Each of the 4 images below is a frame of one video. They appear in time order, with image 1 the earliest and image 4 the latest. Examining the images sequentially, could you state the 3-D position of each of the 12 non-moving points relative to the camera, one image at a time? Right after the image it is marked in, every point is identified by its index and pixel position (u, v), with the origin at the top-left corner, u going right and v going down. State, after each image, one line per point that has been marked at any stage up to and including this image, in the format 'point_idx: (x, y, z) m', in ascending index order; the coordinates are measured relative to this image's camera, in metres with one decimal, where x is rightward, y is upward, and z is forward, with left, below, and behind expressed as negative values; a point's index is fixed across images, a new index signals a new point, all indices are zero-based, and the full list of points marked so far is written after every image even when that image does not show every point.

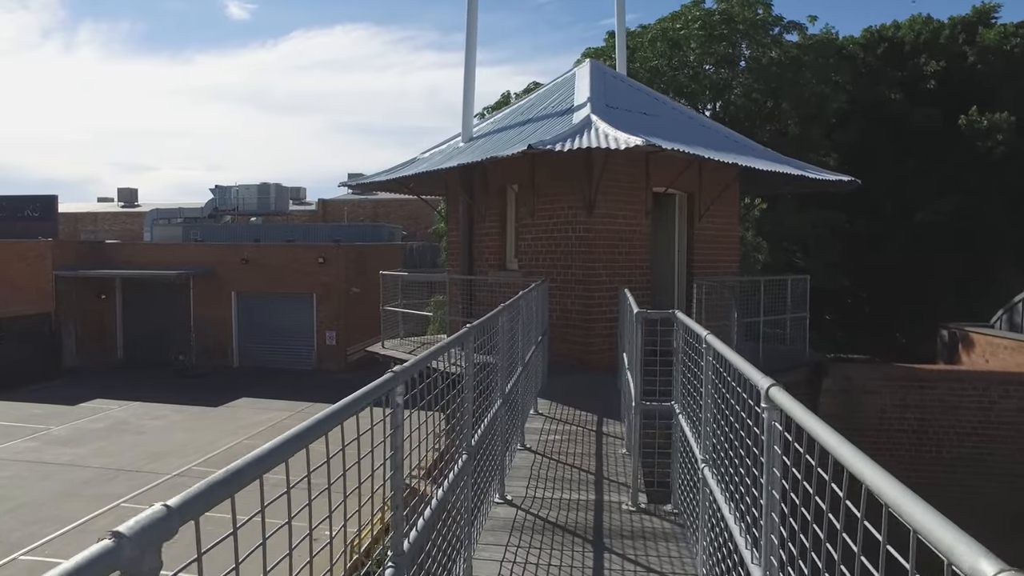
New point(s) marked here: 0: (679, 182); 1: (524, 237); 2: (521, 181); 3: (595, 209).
0: (+2.3, +1.4, +9.8) m
1: (+0.2, +0.7, +9.8) m
2: (+0.2, +1.5, +9.8) m
3: (+1.0, +1.0, +8.9) m
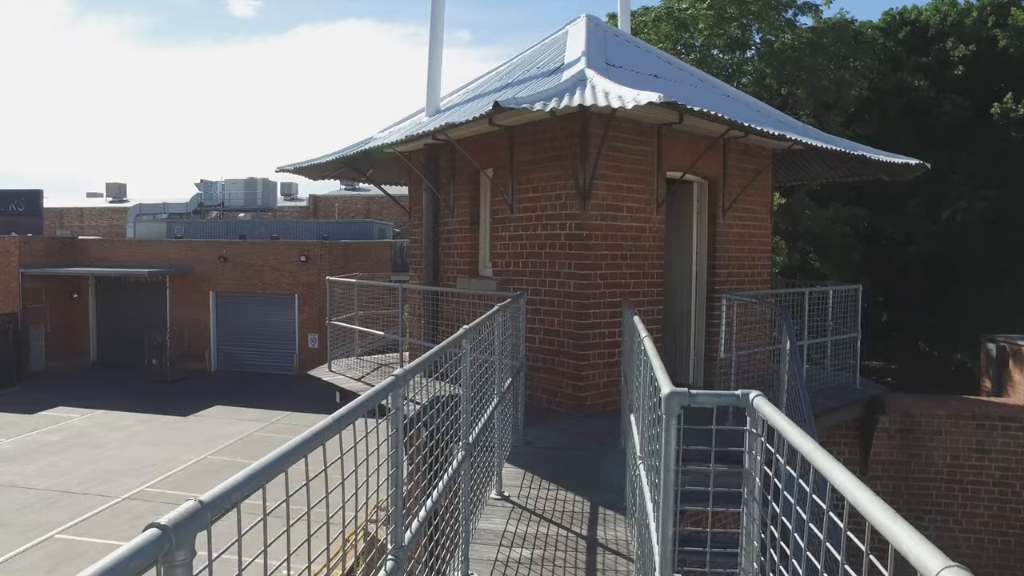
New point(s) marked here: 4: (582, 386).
0: (+2.0, +1.3, +7.6) m
1: (-0.1, +0.6, +7.6) m
2: (-0.1, +1.3, +7.6) m
3: (+0.7, +0.9, +6.7) m
4: (+0.6, -0.9, +6.8) m
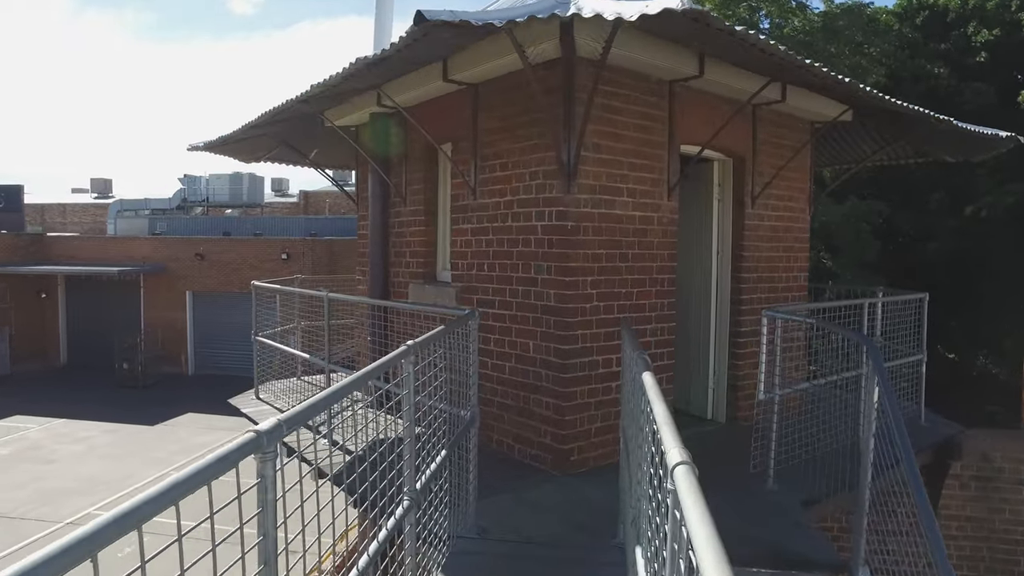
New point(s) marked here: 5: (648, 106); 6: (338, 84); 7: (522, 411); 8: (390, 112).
0: (+1.7, +1.2, +5.8) m
1: (-0.4, +0.5, +5.8) m
2: (-0.4, +1.2, +5.8) m
3: (+0.4, +0.8, +4.9) m
4: (+0.4, -1.0, +4.9) m
5: (+1.0, +1.3, +5.2) m
6: (-1.1, +1.3, +4.7) m
7: (+0.1, -0.9, +5.3) m
8: (-1.1, +1.6, +6.6) m
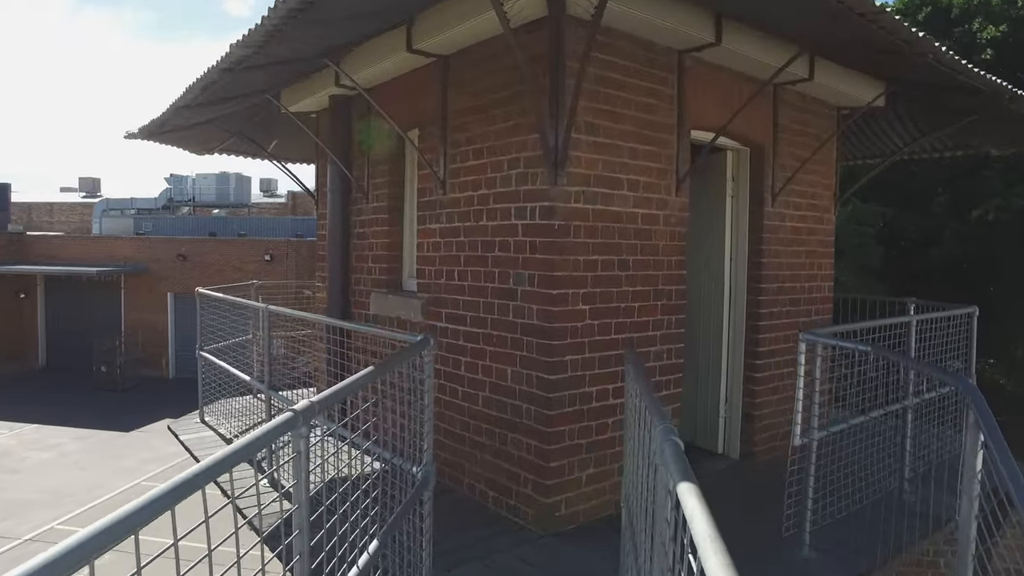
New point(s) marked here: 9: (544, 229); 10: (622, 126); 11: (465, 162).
0: (+1.6, +1.1, +4.9) m
1: (-0.5, +0.4, +4.9) m
2: (-0.6, +1.2, +4.8) m
3: (+0.3, +0.7, +3.9) m
4: (+0.2, -1.1, +4.0) m
5: (+0.8, +1.2, +4.3) m
6: (-1.3, +1.3, +3.8) m
7: (-0.1, -1.0, +4.3) m
8: (-1.3, +1.5, +5.7) m
9: (+0.2, +0.3, +4.0) m
10: (+0.6, +0.9, +4.2) m
11: (-0.3, +0.8, +4.5) m
